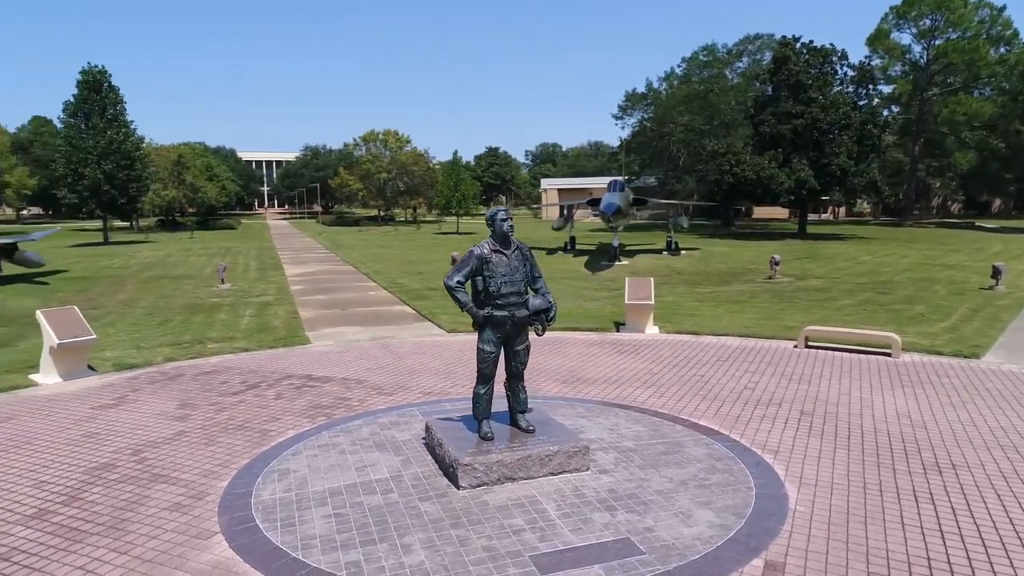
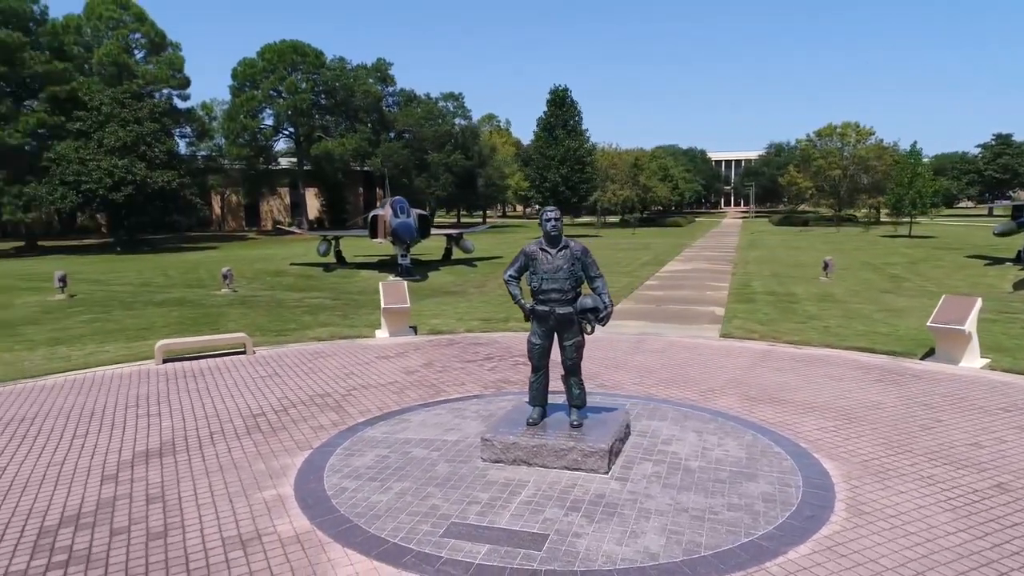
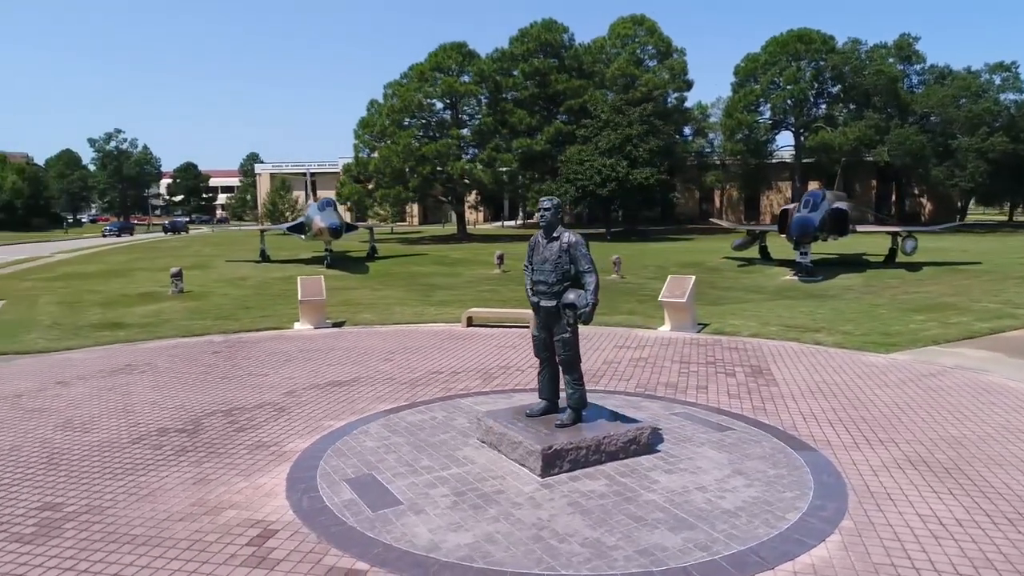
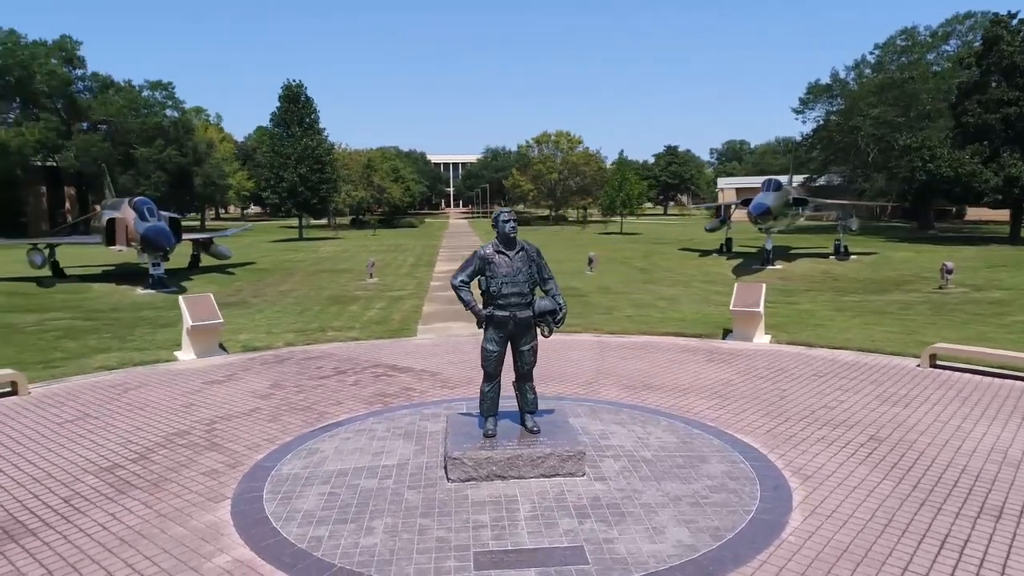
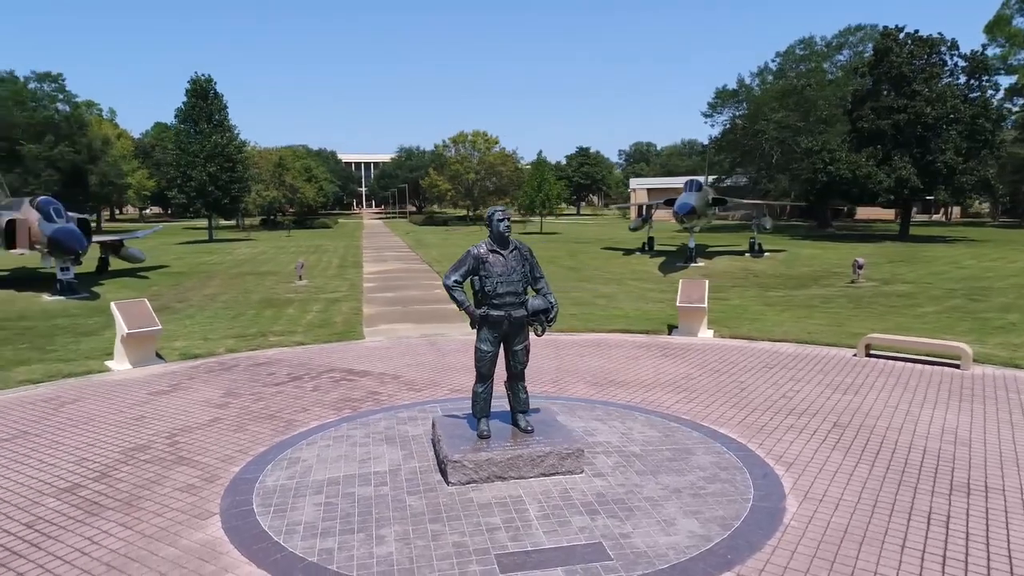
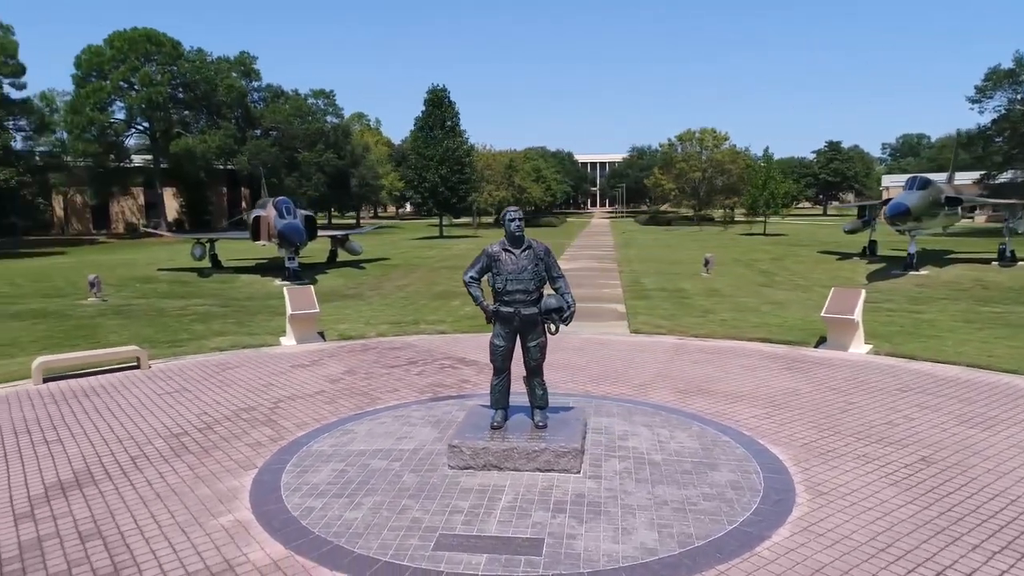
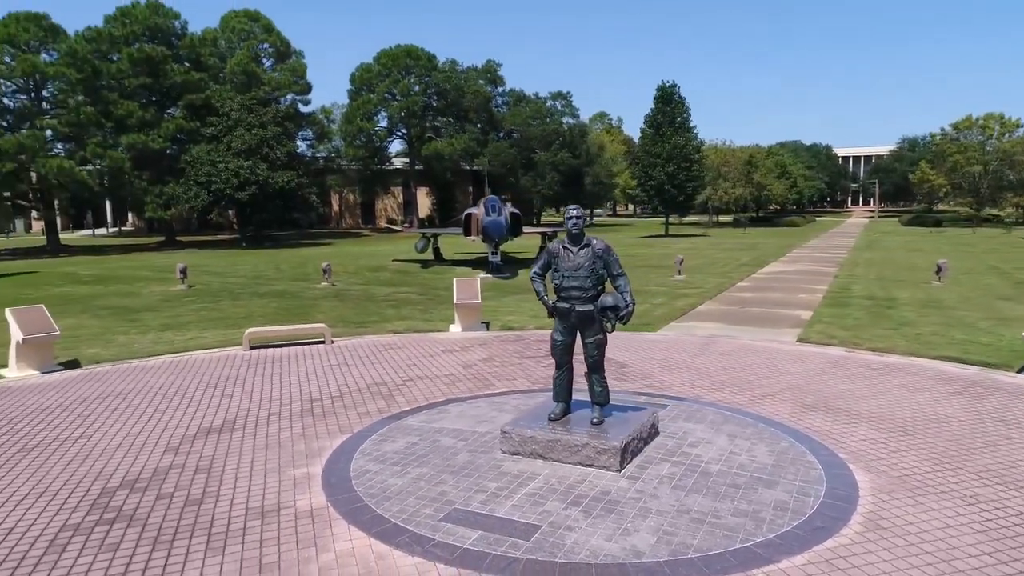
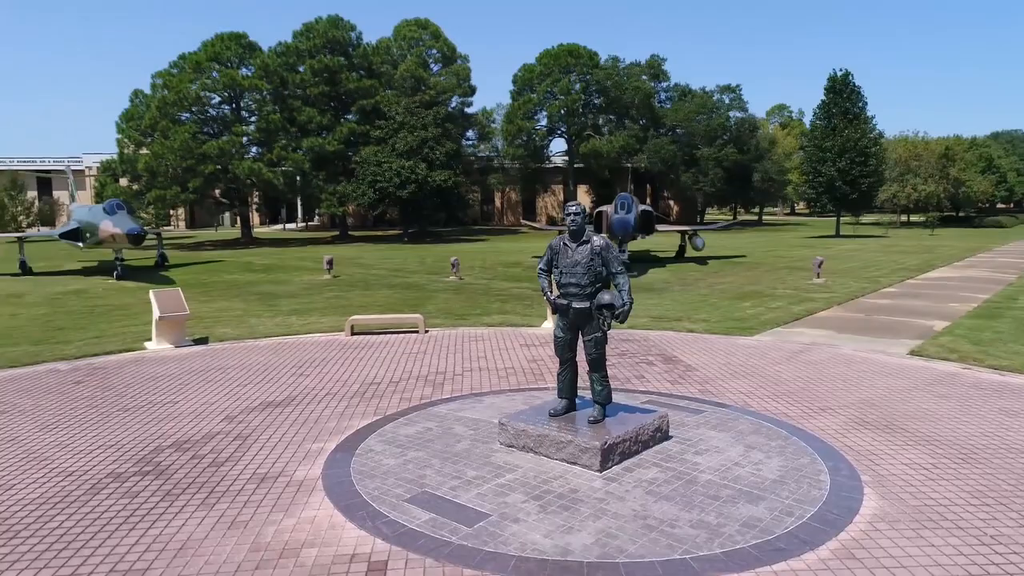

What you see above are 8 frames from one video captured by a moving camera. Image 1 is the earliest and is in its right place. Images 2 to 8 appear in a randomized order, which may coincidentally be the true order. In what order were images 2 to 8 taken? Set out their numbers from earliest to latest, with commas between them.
5, 4, 6, 2, 7, 8, 3
